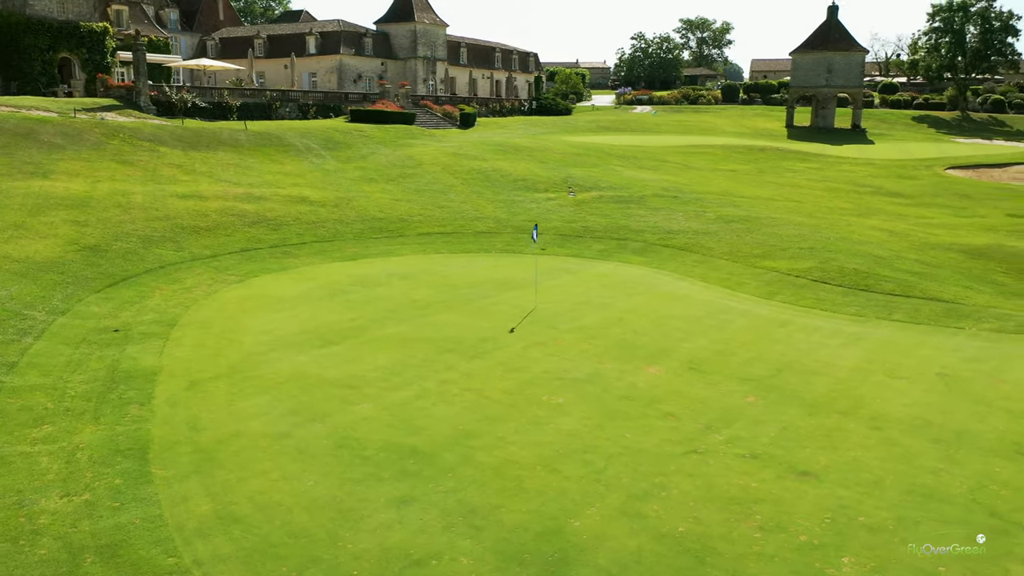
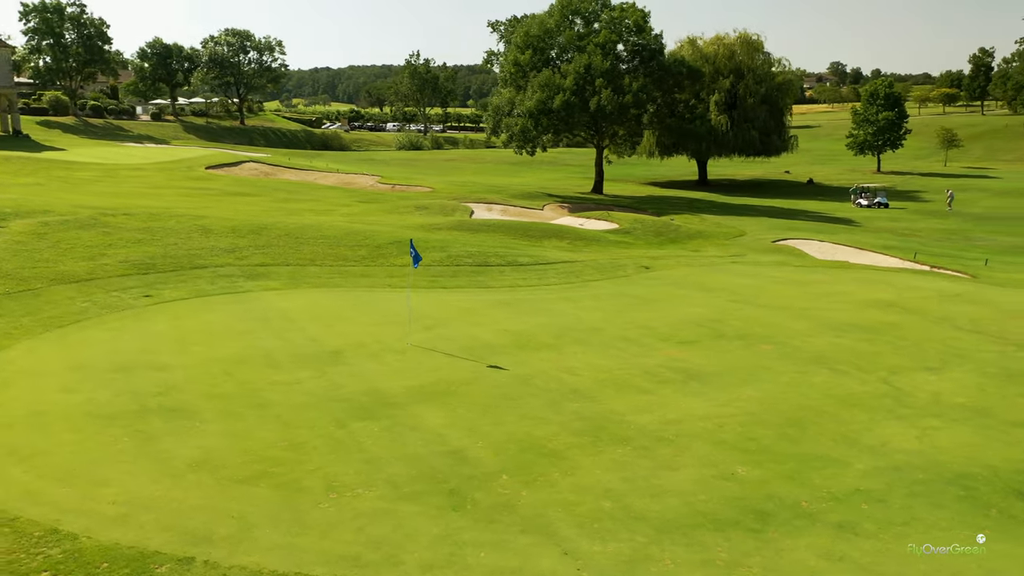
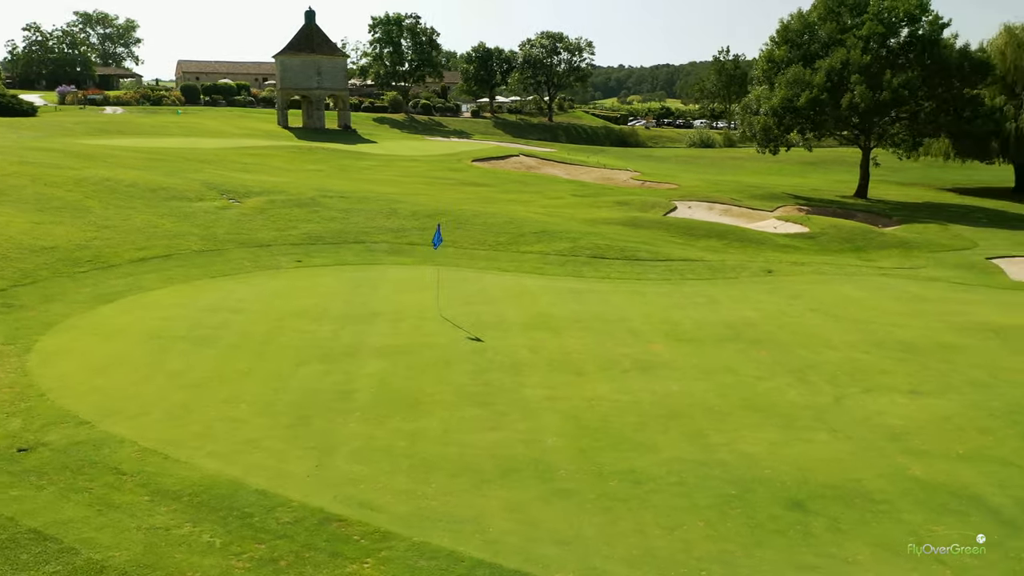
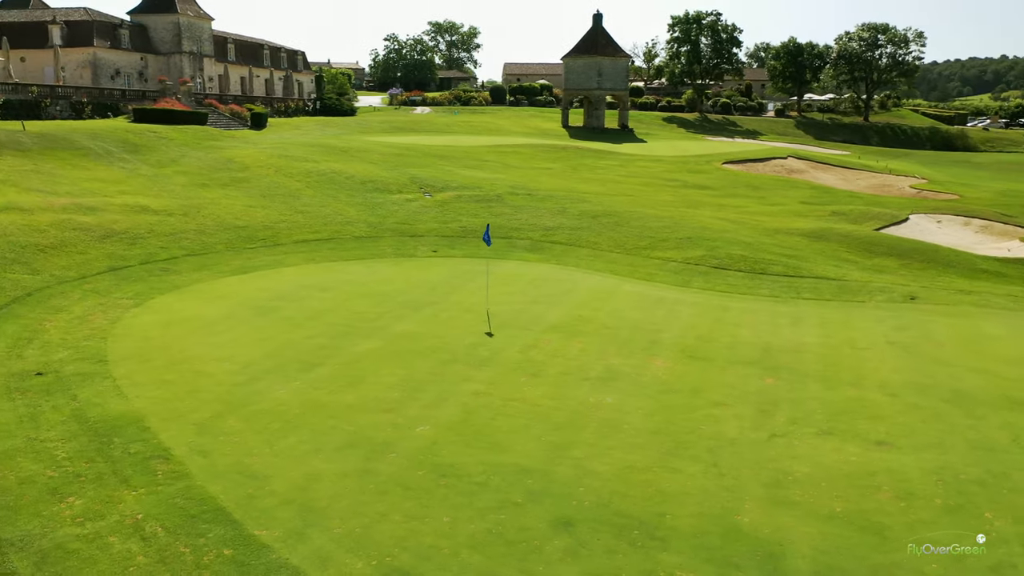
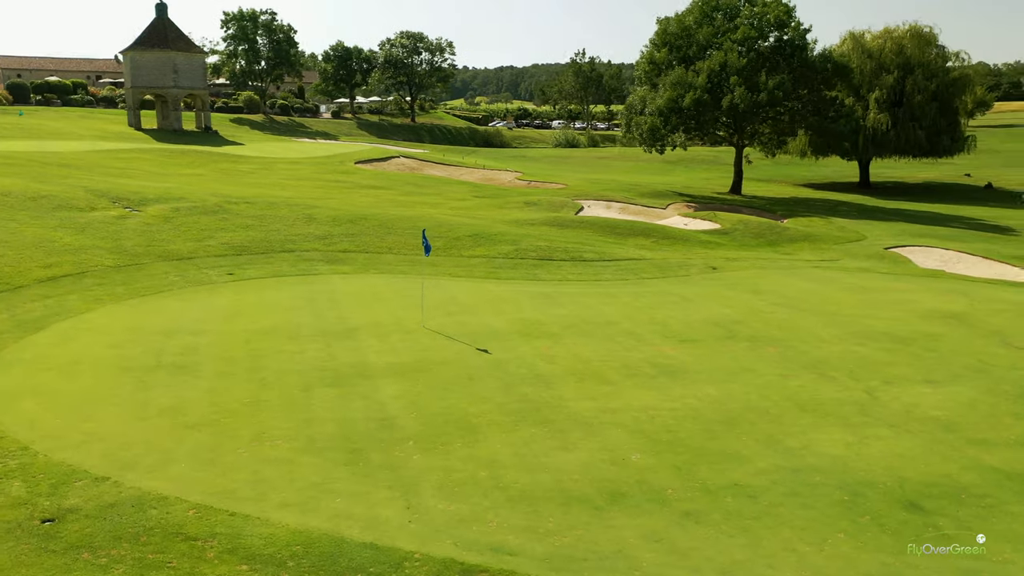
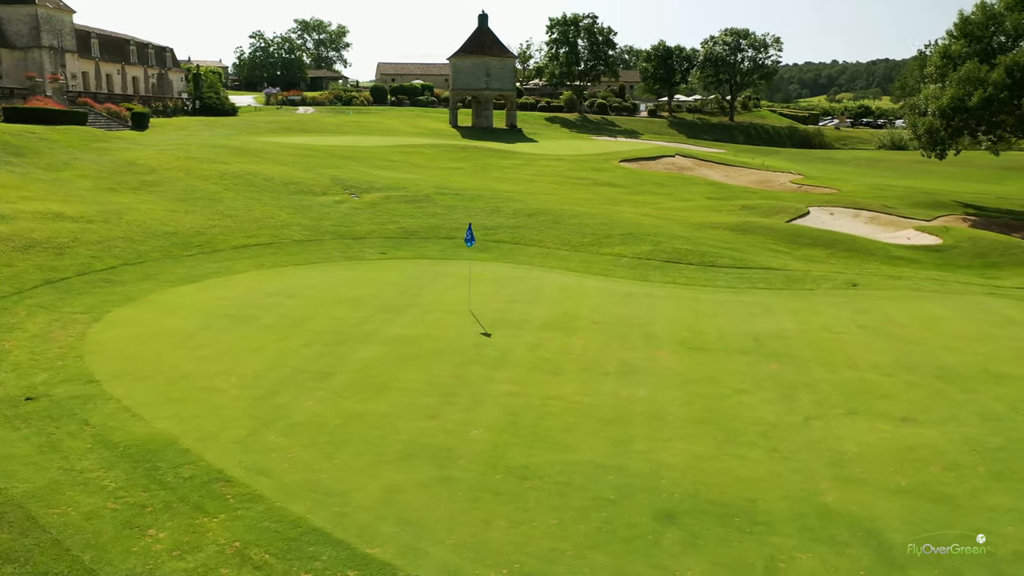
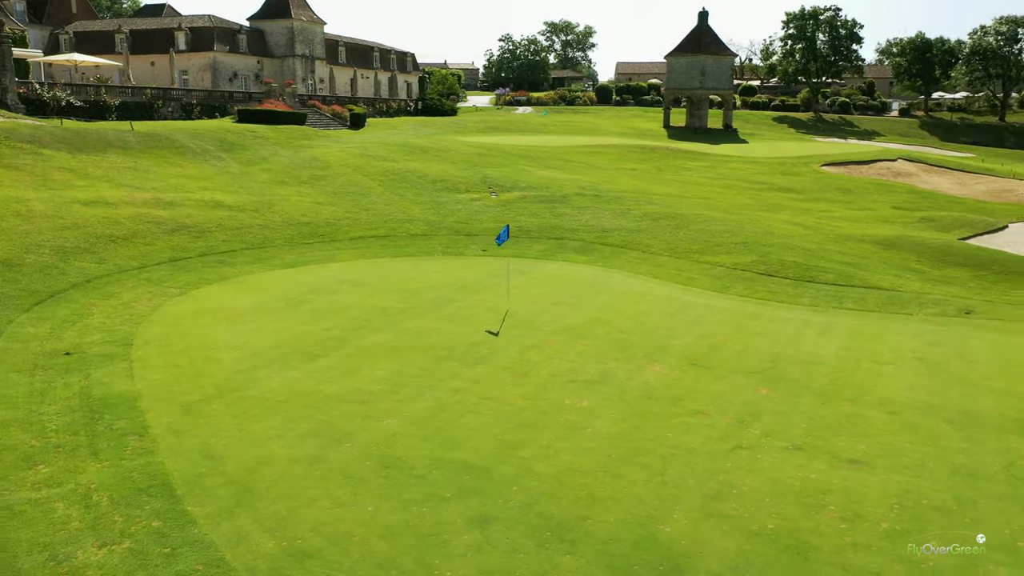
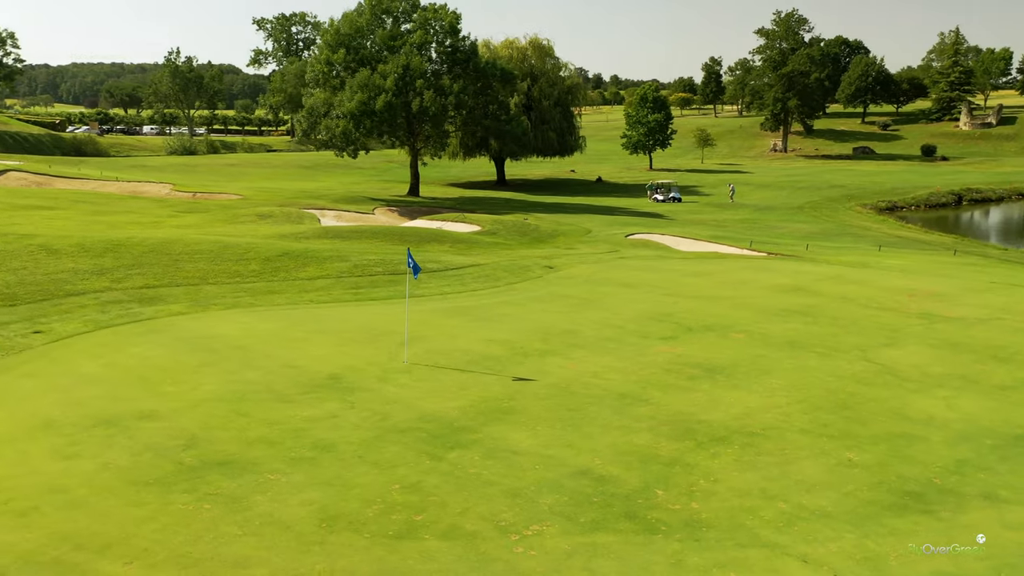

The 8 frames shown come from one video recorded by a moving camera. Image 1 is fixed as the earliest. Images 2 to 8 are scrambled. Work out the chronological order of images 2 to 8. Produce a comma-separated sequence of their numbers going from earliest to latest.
7, 4, 6, 3, 5, 2, 8
